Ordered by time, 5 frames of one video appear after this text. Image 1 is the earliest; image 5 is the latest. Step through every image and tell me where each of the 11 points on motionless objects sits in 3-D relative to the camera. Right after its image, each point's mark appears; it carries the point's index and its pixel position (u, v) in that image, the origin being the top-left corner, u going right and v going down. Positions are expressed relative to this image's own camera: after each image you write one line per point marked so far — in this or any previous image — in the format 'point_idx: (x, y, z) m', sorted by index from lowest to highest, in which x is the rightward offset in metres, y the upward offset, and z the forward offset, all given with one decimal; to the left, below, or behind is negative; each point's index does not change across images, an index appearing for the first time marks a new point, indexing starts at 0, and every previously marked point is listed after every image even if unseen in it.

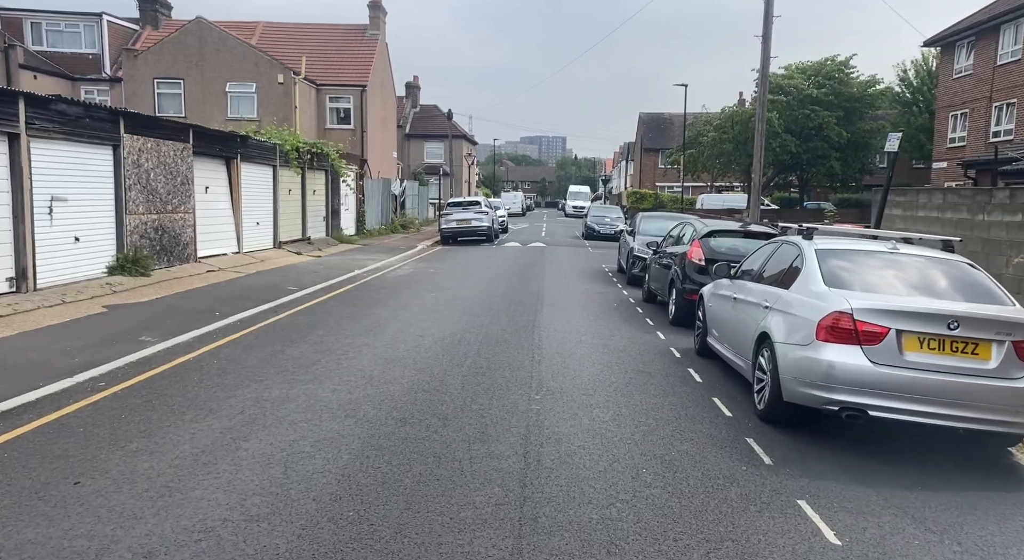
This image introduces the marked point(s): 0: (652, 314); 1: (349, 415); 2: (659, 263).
0: (+2.3, -0.6, +12.2) m
1: (-1.3, -1.1, +6.0) m
2: (+2.6, +0.3, +13.1) m
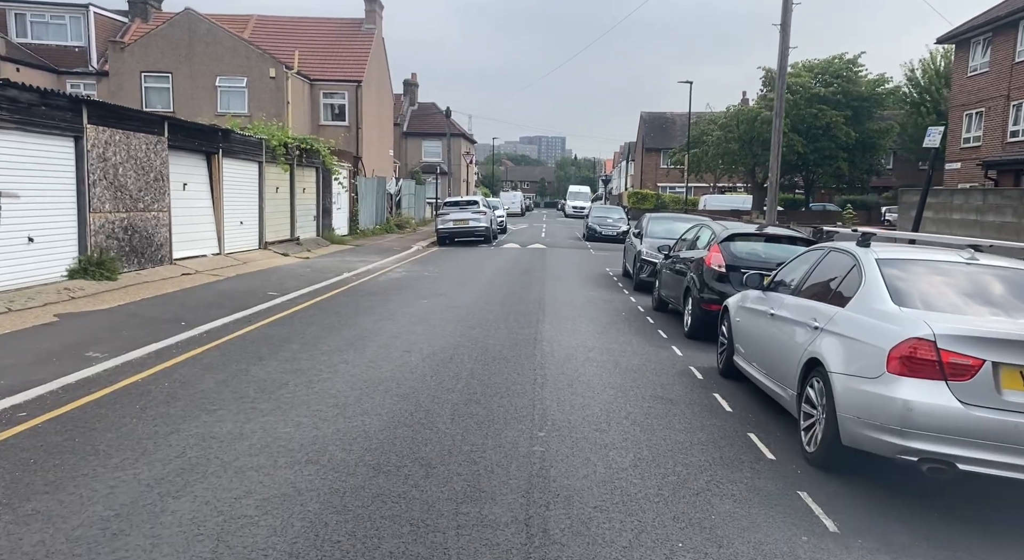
0: (+2.3, -0.7, +11.1) m
1: (-1.3, -1.2, +4.9) m
2: (+2.6, +0.2, +12.0) m
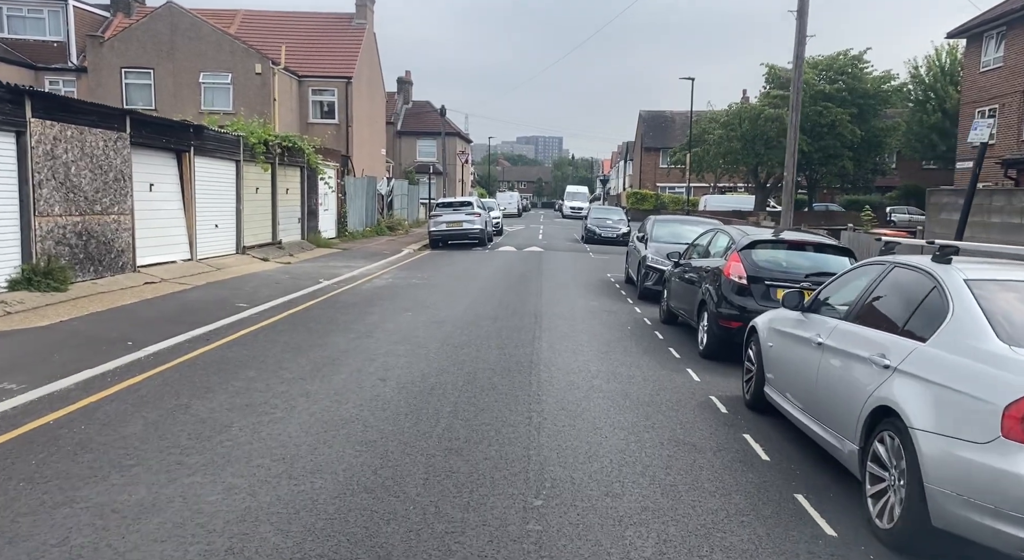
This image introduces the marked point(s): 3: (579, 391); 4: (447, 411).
0: (+2.2, -0.8, +10.0) m
1: (-1.4, -1.4, +3.7) m
2: (+2.5, 0.0, +10.8) m
3: (+0.6, -1.1, +7.0) m
4: (-0.5, -1.1, +6.2) m
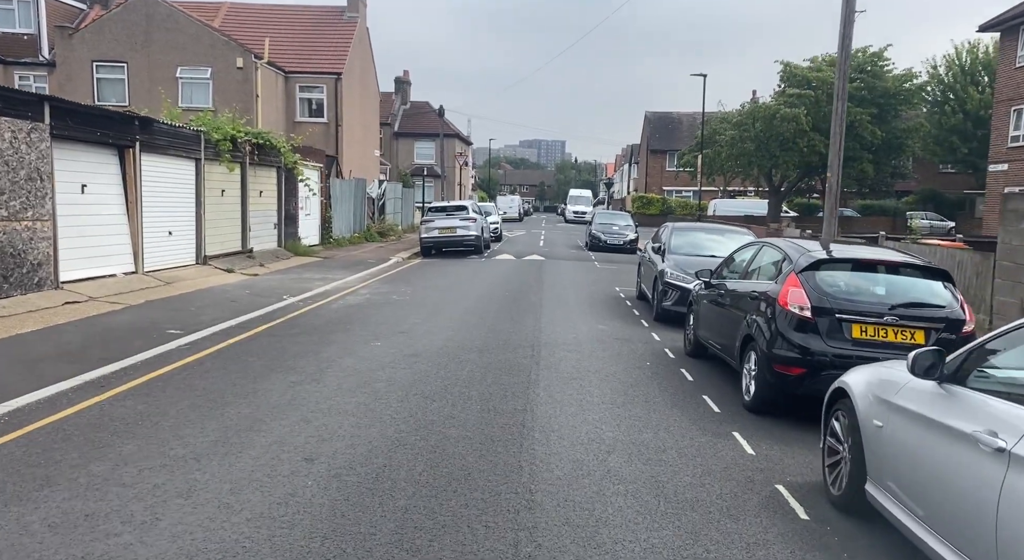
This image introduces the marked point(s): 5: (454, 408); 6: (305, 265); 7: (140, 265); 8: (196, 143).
0: (+2.1, -1.1, +7.8) m
1: (-1.5, -1.6, +1.5) m
2: (+2.4, -0.3, +8.6) m
3: (+0.5, -1.3, +4.8) m
4: (-0.7, -1.4, +4.0) m
5: (-0.5, -1.1, +6.4) m
6: (-5.4, +0.4, +19.2) m
7: (-6.9, +0.3, +13.8) m
8: (-6.8, +3.0, +15.9) m
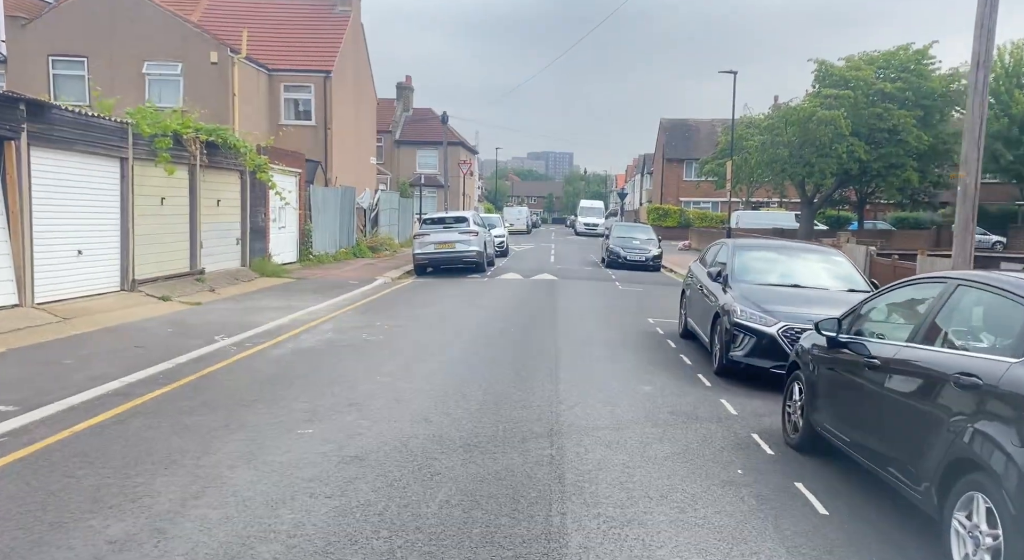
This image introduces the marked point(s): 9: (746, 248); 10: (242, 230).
0: (+2.1, -1.5, +4.3) m
1: (-1.6, -1.9, -1.9) m
2: (+2.4, -0.7, +5.2) m
3: (+0.5, -1.7, +1.4) m
4: (-0.7, -1.7, +0.6) m
5: (-0.5, -1.5, +3.0) m
6: (-5.2, -0.2, +15.8) m
7: (-6.8, -0.2, +10.4) m
8: (-6.7, +2.4, +12.6) m
9: (+3.3, +0.5, +10.5) m
10: (-6.5, +1.2, +17.5) m
